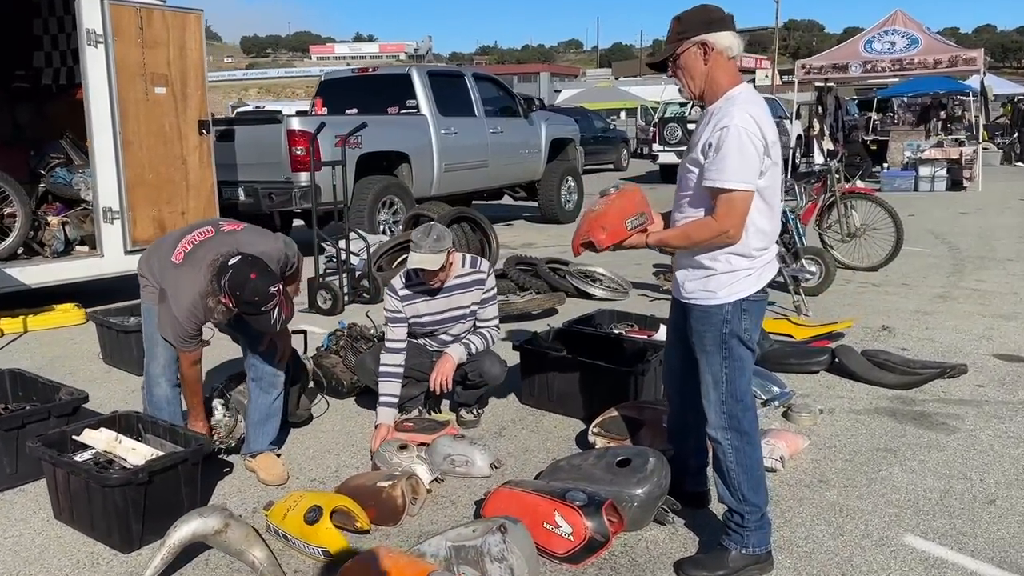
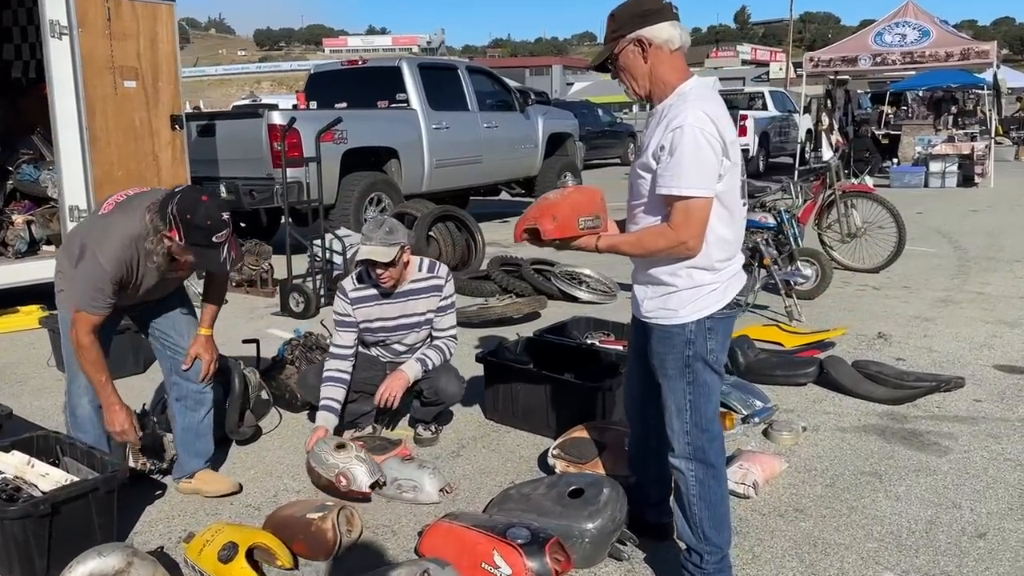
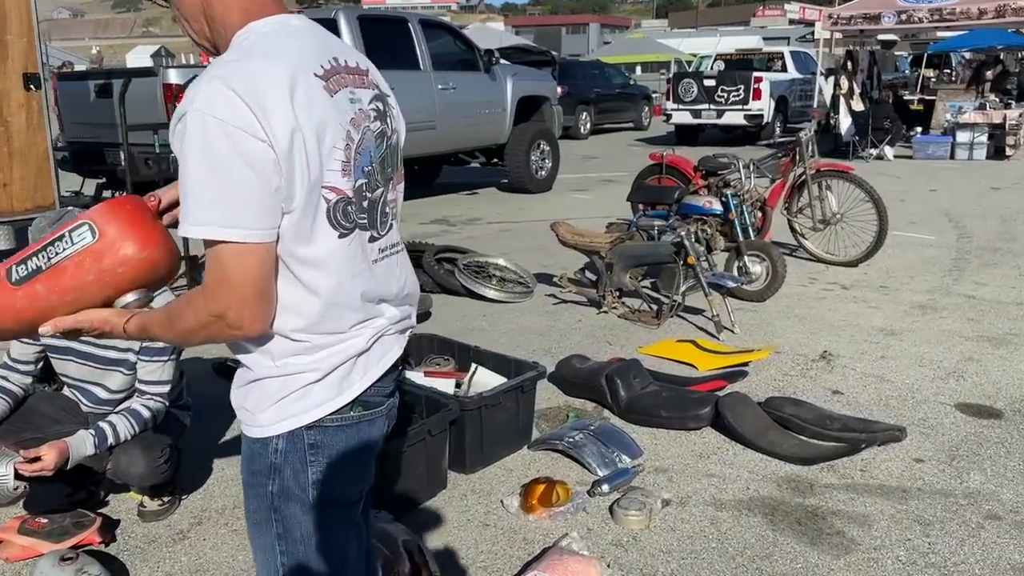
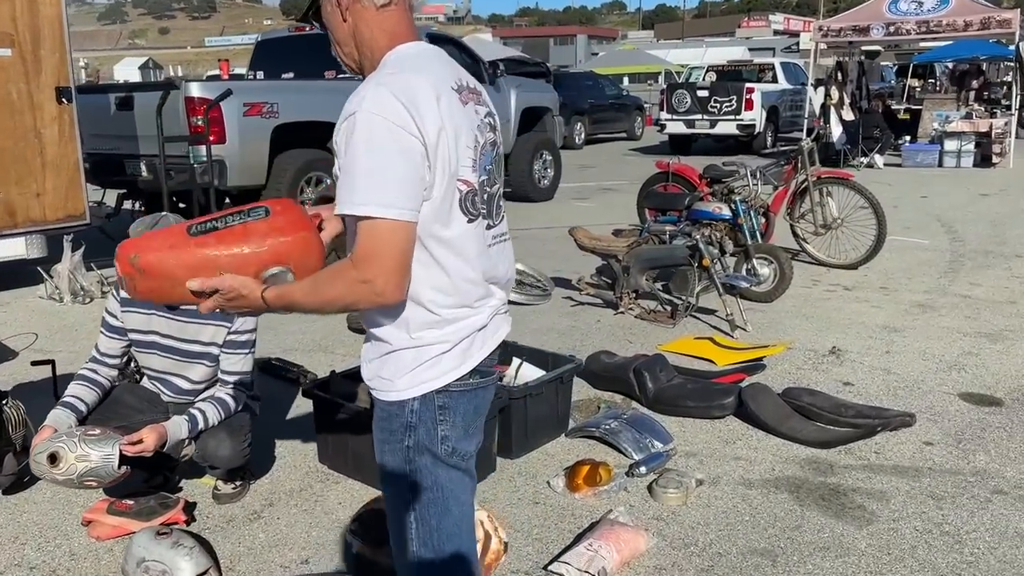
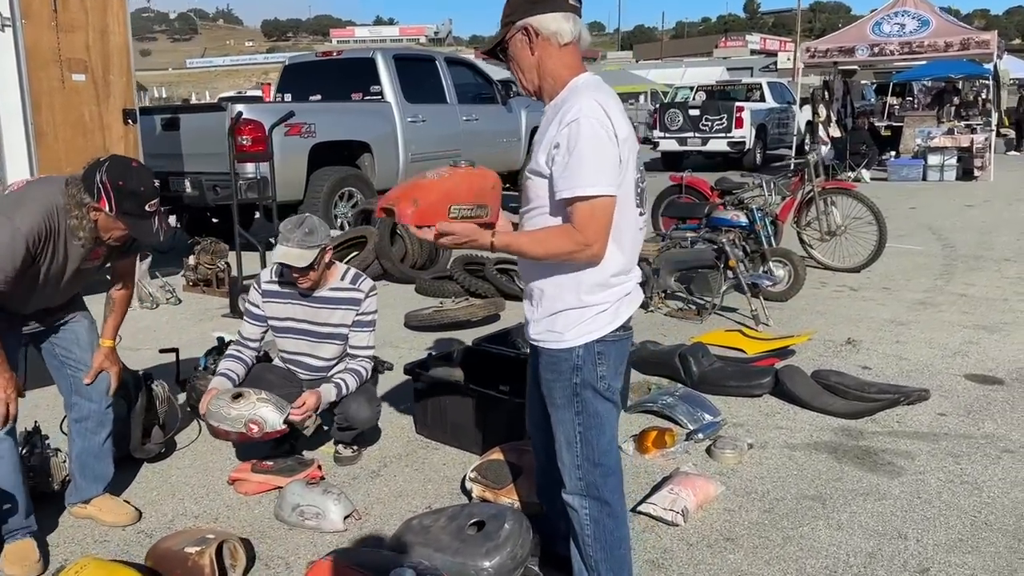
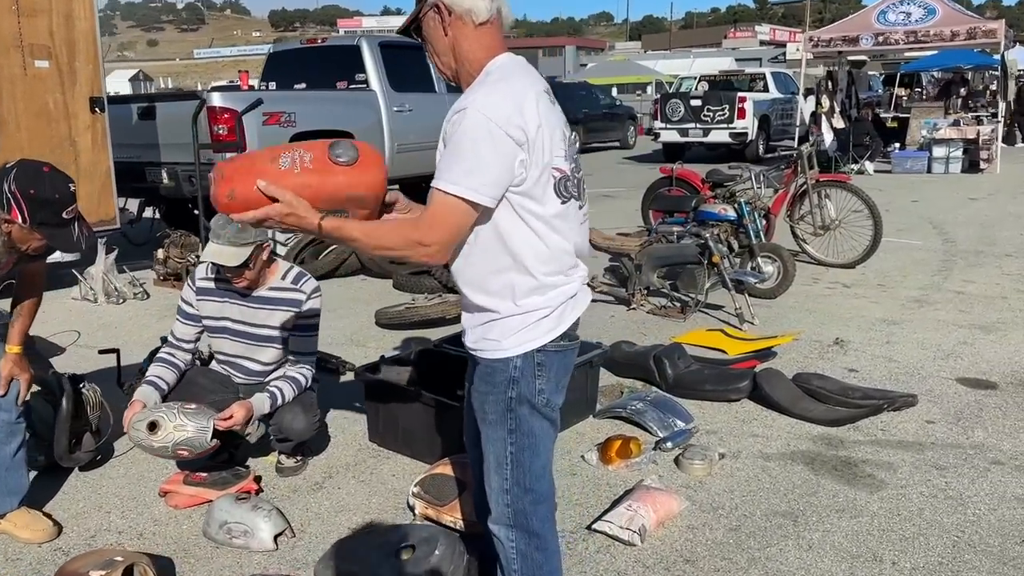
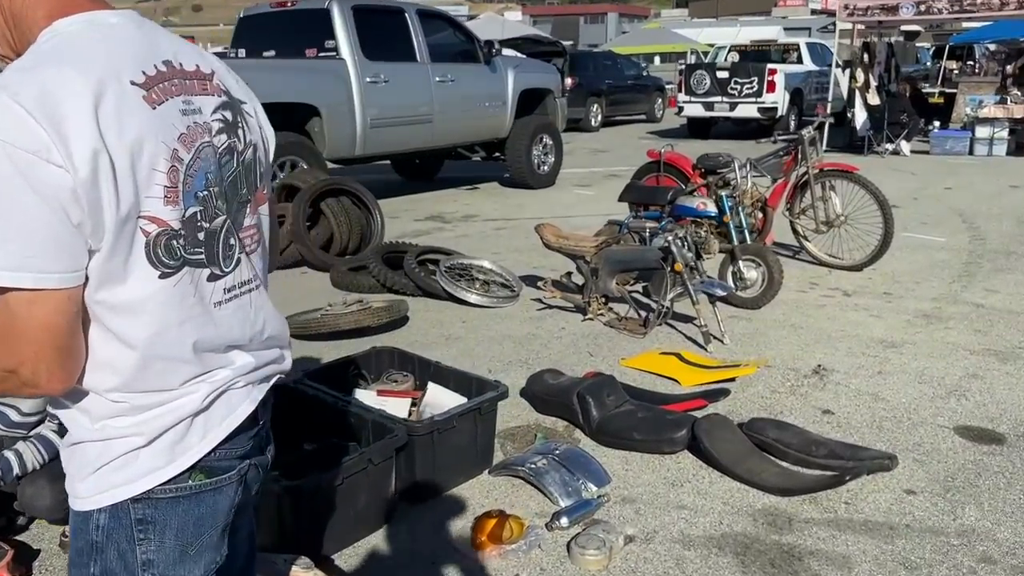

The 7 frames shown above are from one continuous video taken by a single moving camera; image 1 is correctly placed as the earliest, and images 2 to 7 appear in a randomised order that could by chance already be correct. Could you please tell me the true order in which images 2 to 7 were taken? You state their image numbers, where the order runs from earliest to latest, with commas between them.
2, 5, 6, 4, 3, 7
